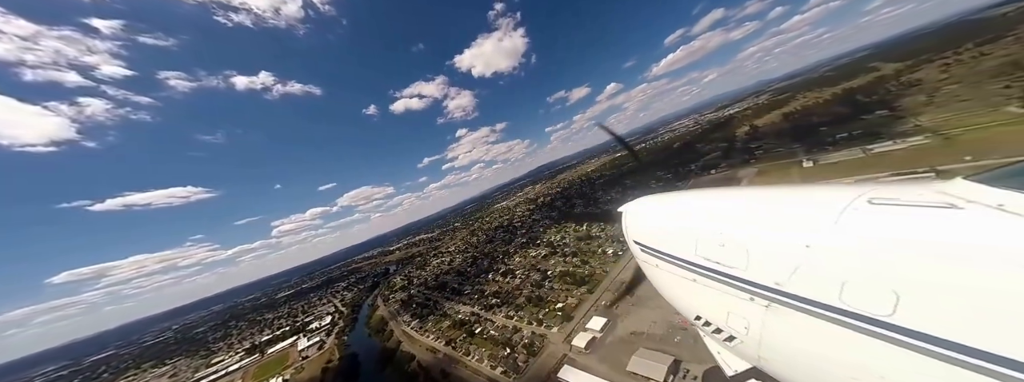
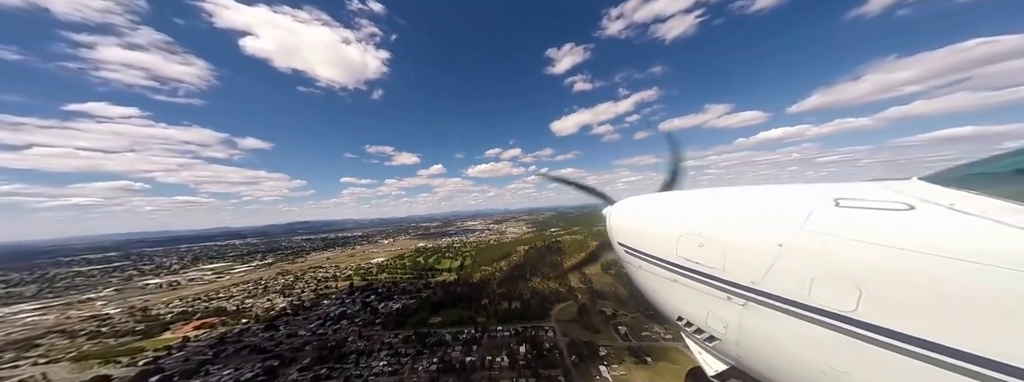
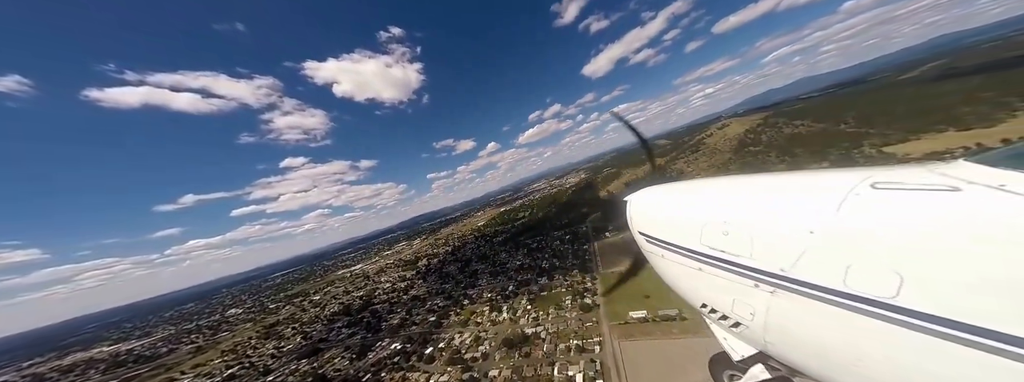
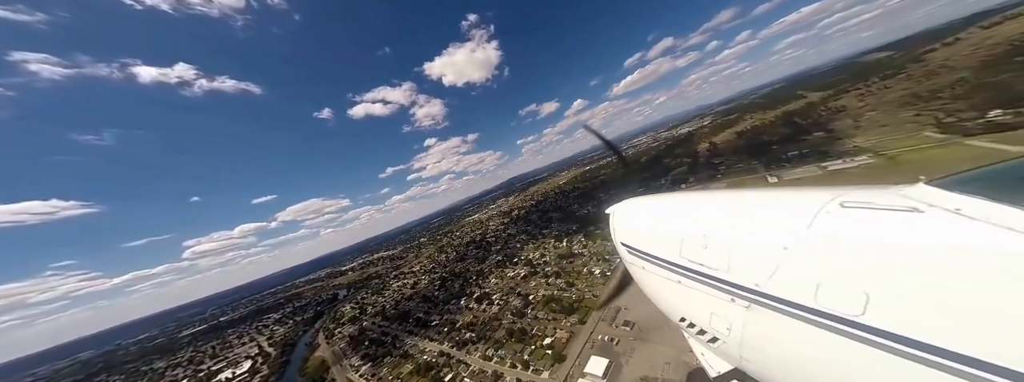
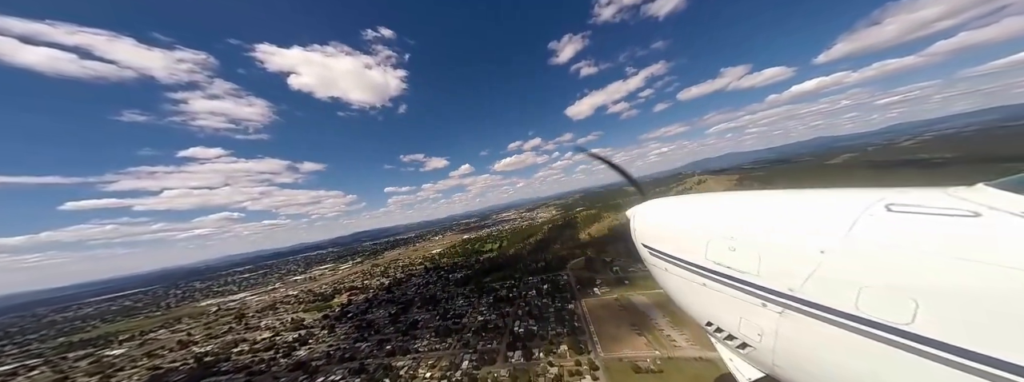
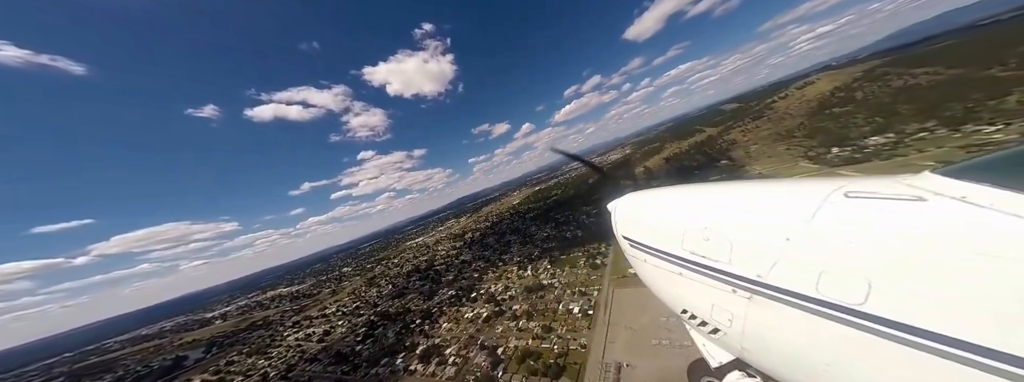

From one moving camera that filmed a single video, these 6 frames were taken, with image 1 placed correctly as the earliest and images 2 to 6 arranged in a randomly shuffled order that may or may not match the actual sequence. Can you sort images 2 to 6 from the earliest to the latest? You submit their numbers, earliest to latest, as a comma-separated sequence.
4, 6, 3, 5, 2
